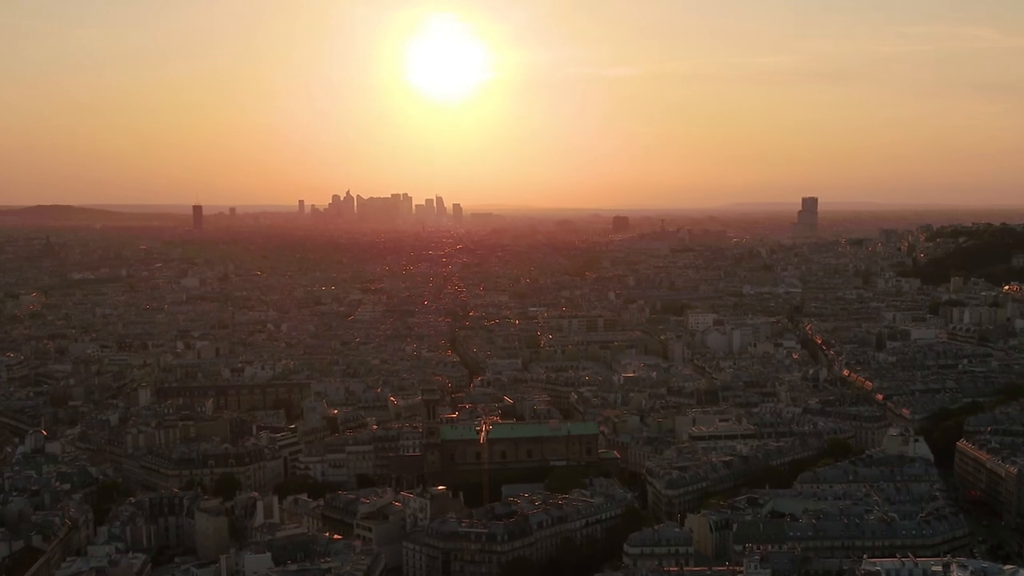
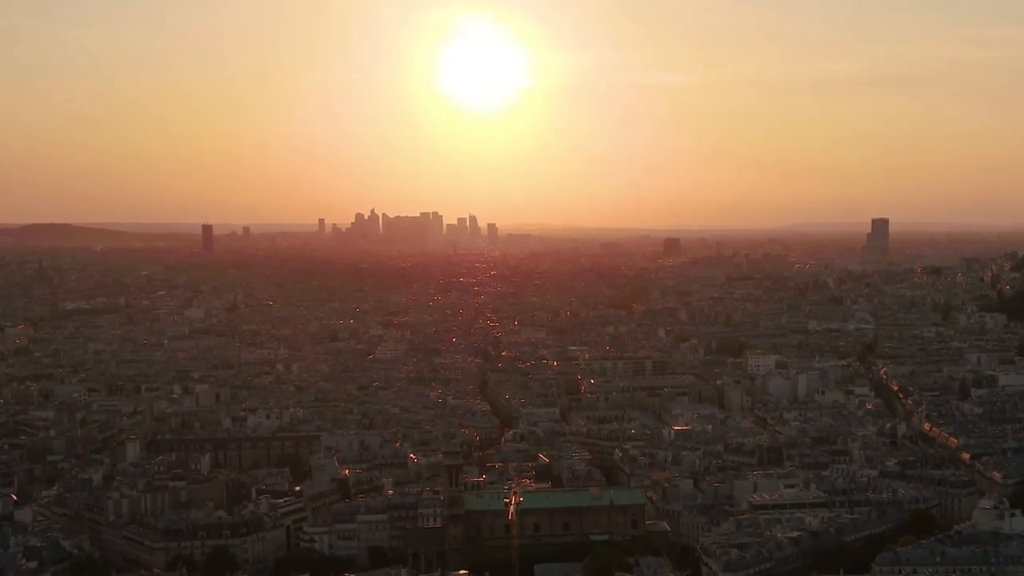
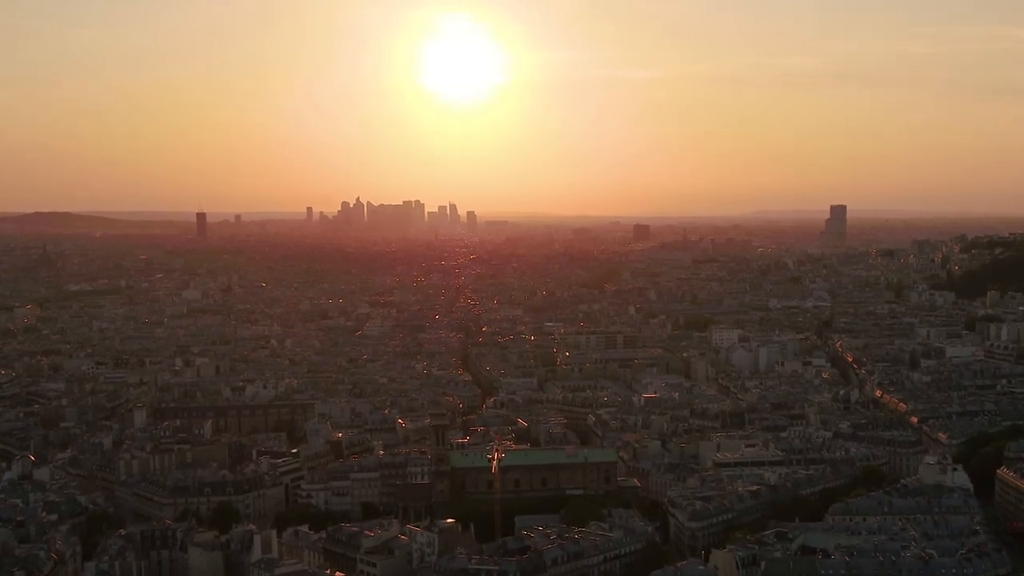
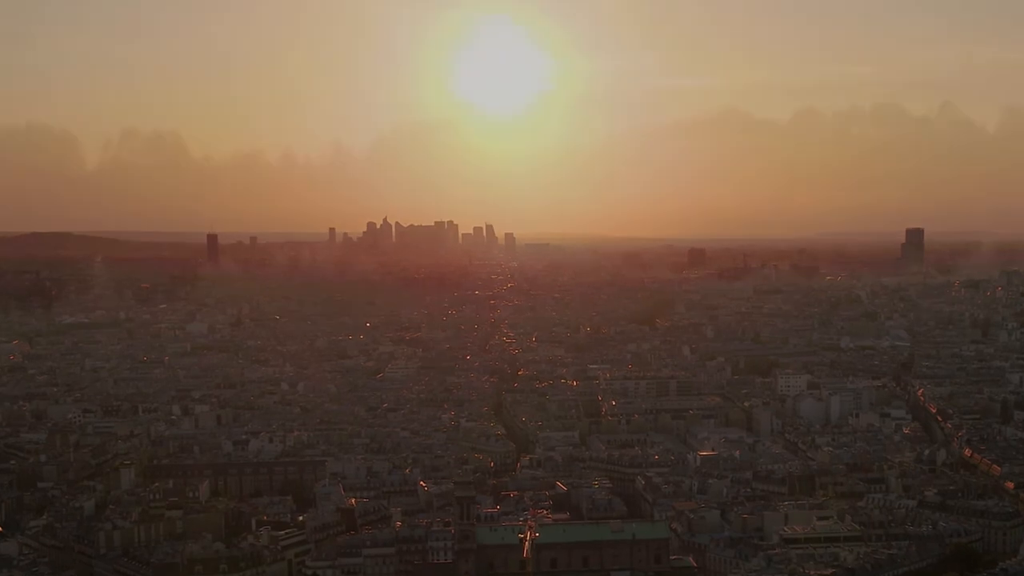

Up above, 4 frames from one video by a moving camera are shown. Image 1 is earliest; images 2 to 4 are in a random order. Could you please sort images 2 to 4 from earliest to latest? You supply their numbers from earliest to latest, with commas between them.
3, 2, 4
